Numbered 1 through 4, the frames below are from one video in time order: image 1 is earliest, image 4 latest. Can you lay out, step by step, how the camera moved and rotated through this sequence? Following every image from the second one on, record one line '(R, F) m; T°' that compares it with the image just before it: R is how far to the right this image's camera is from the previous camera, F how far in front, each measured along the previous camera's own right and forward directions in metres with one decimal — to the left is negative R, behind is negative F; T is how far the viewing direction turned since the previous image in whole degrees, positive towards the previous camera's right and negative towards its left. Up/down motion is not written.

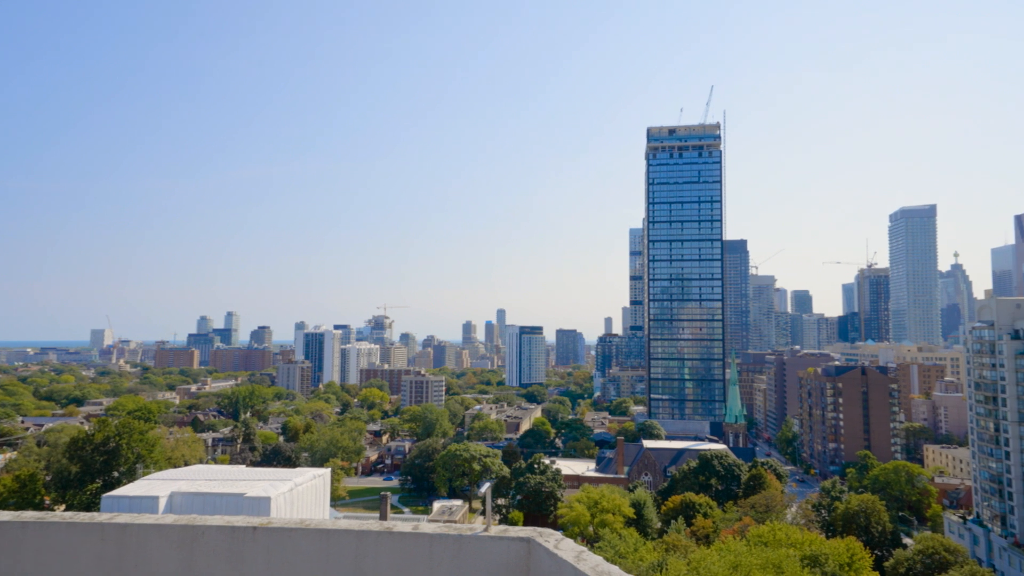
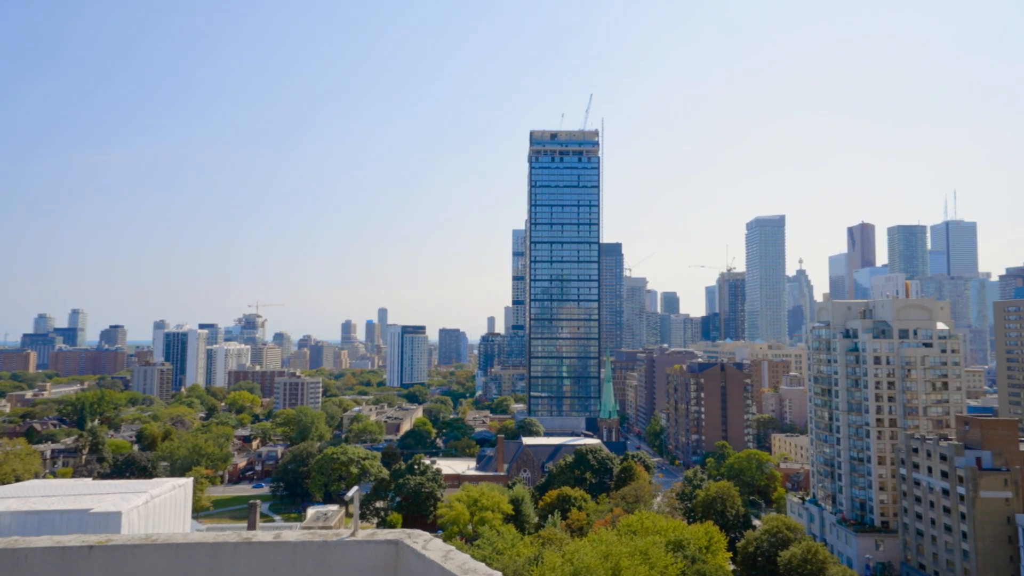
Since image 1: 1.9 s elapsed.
(+0.7, -0.1) m; +9°
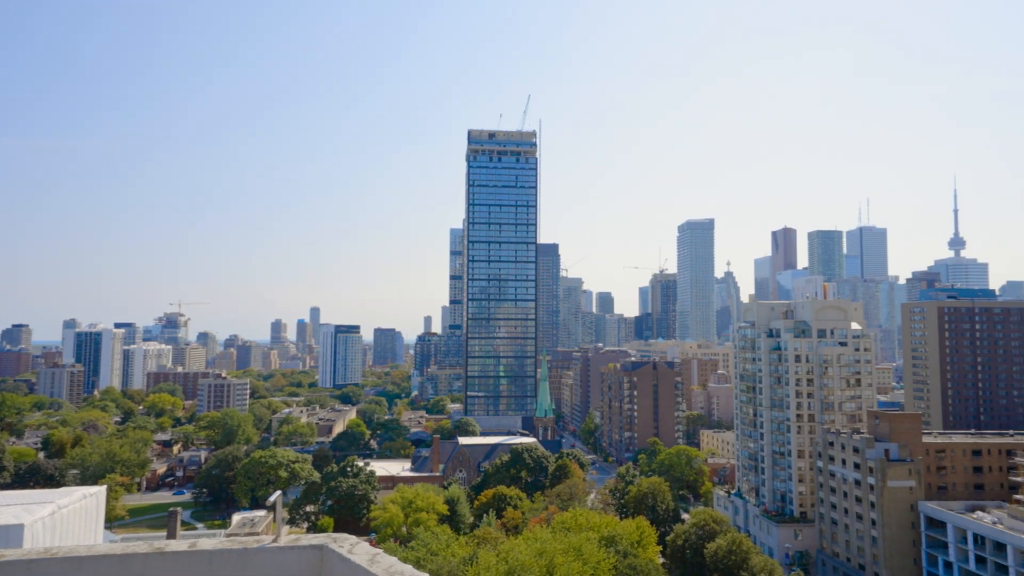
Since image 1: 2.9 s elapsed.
(+0.3, 0.0) m; +5°
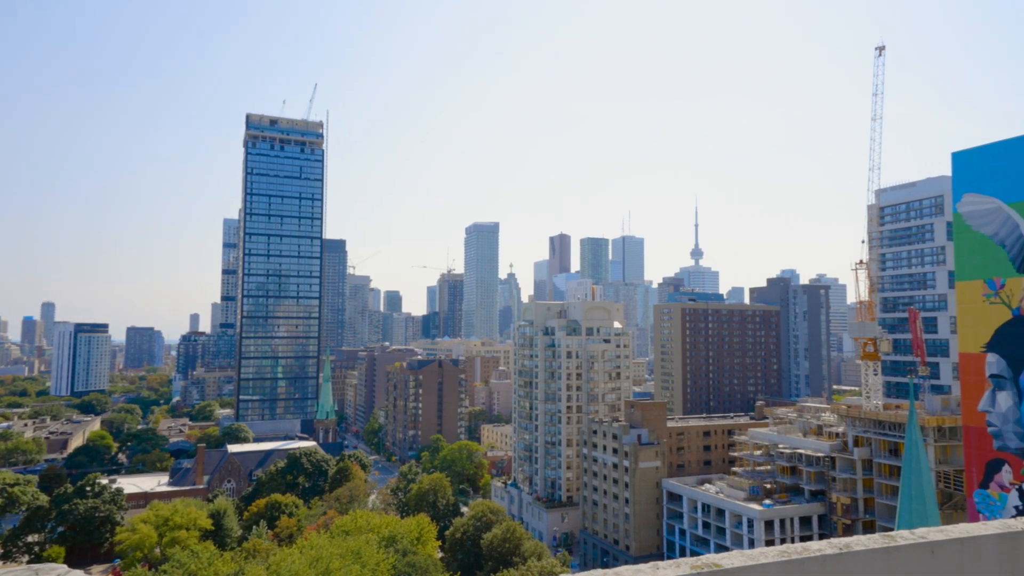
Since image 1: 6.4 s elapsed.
(+1.7, -0.3) m; +16°
